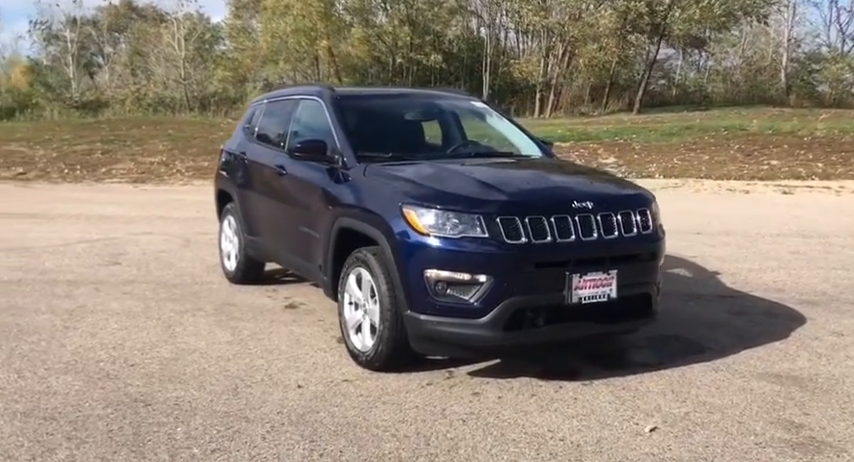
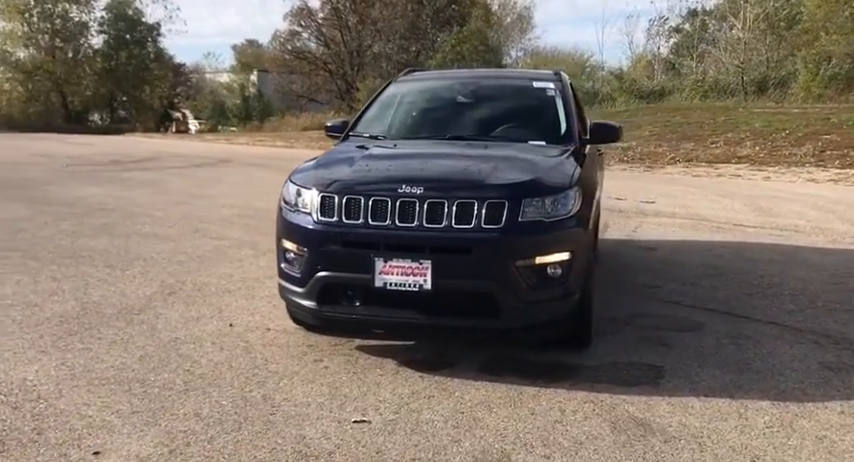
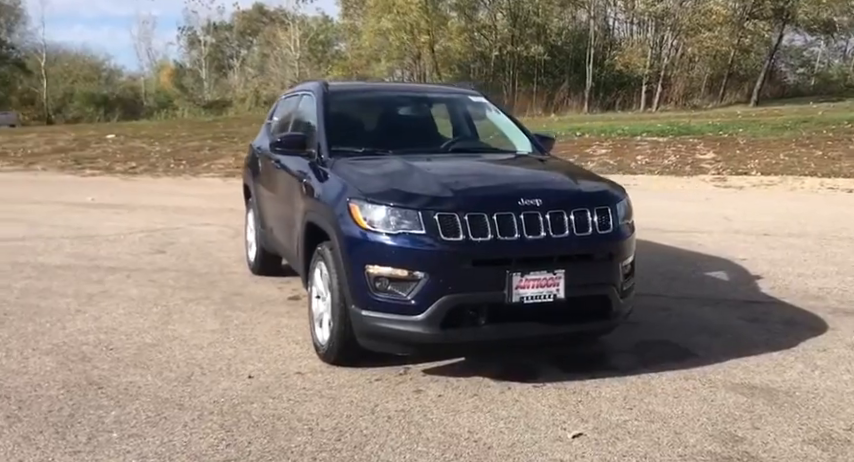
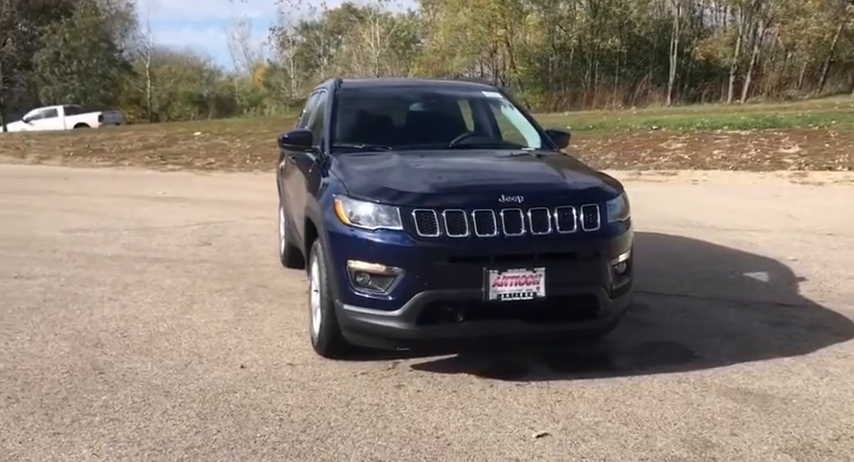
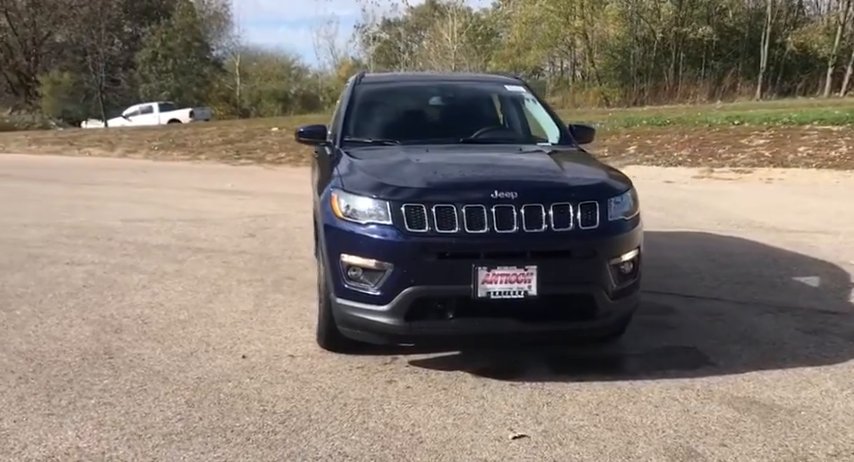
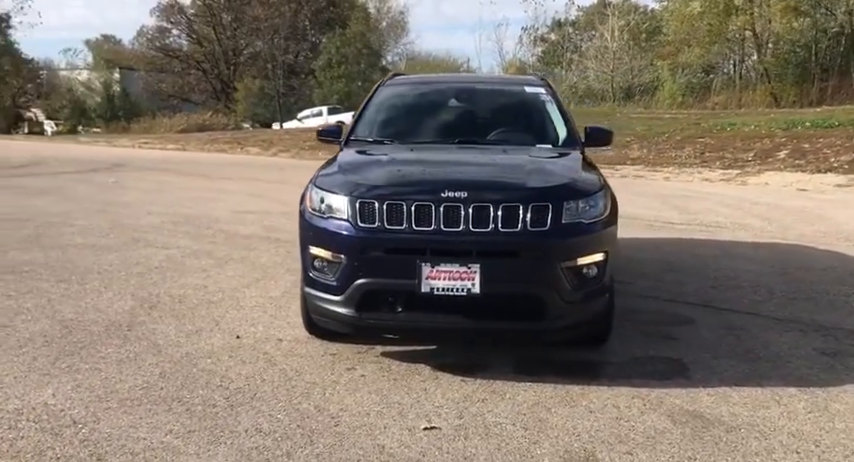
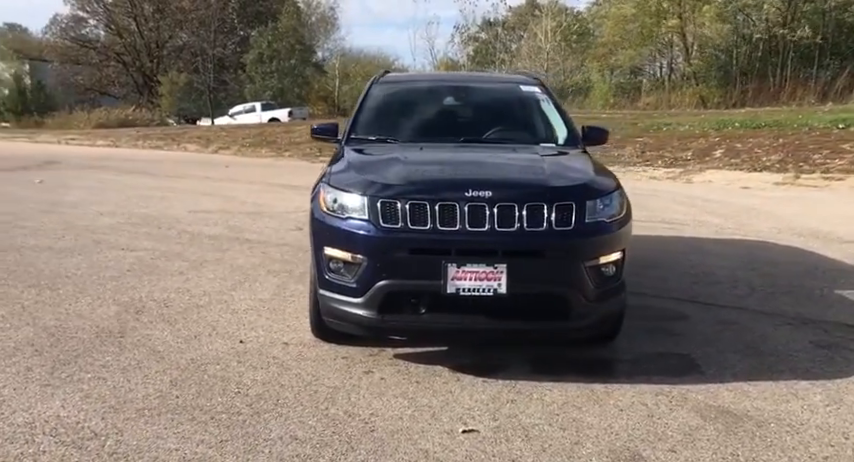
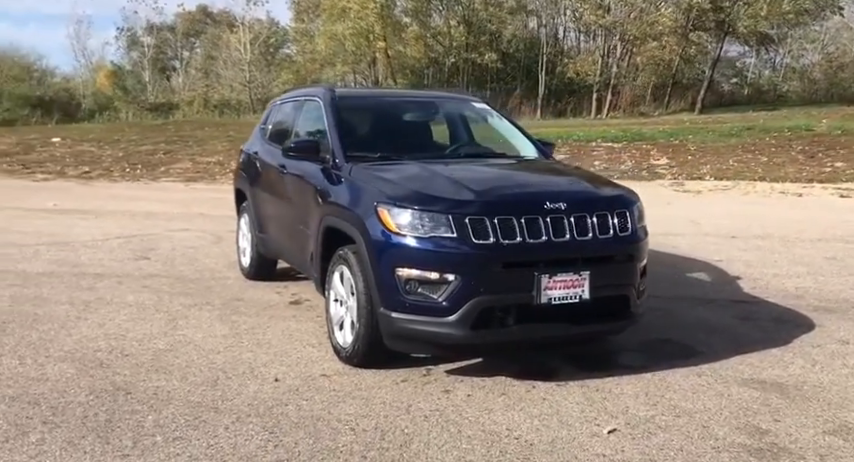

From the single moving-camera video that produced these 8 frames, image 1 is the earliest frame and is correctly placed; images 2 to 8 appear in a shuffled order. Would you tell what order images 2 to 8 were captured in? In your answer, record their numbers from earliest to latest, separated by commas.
8, 3, 4, 5, 7, 6, 2
